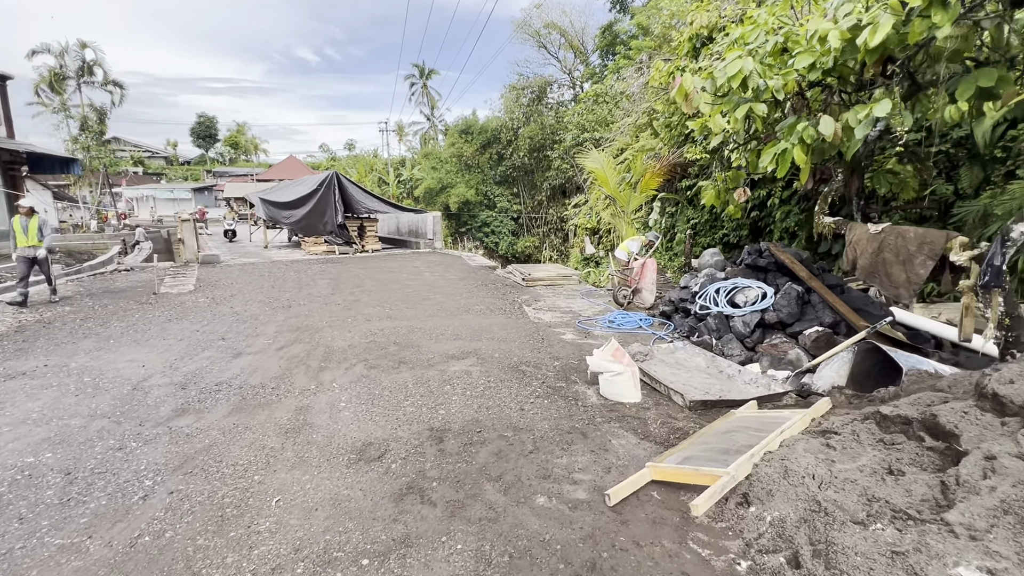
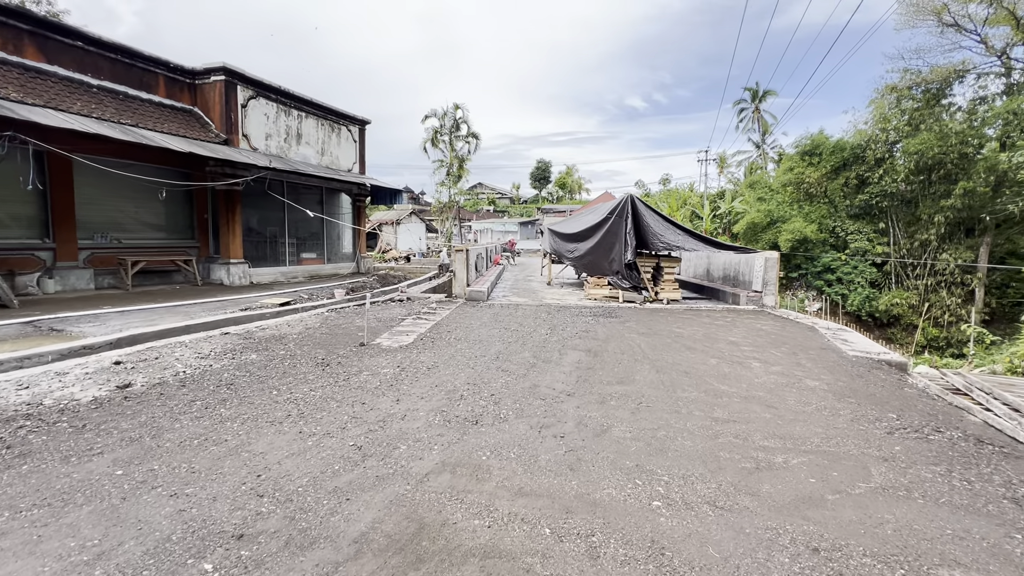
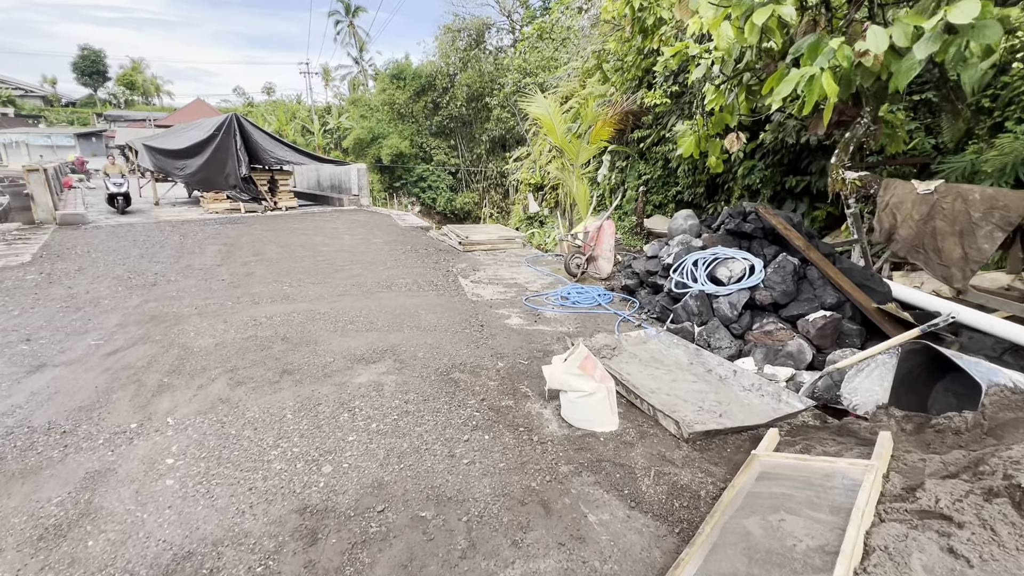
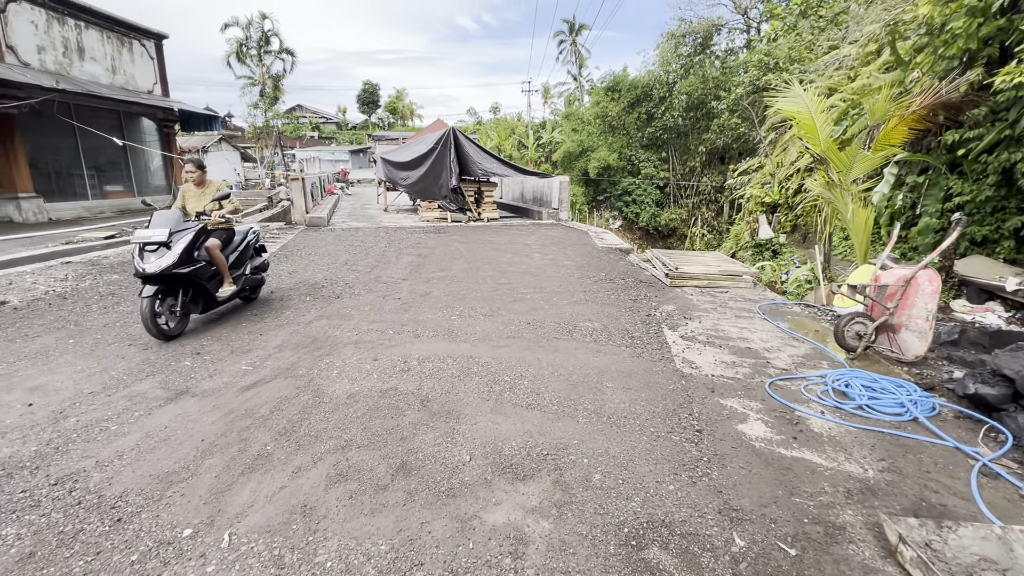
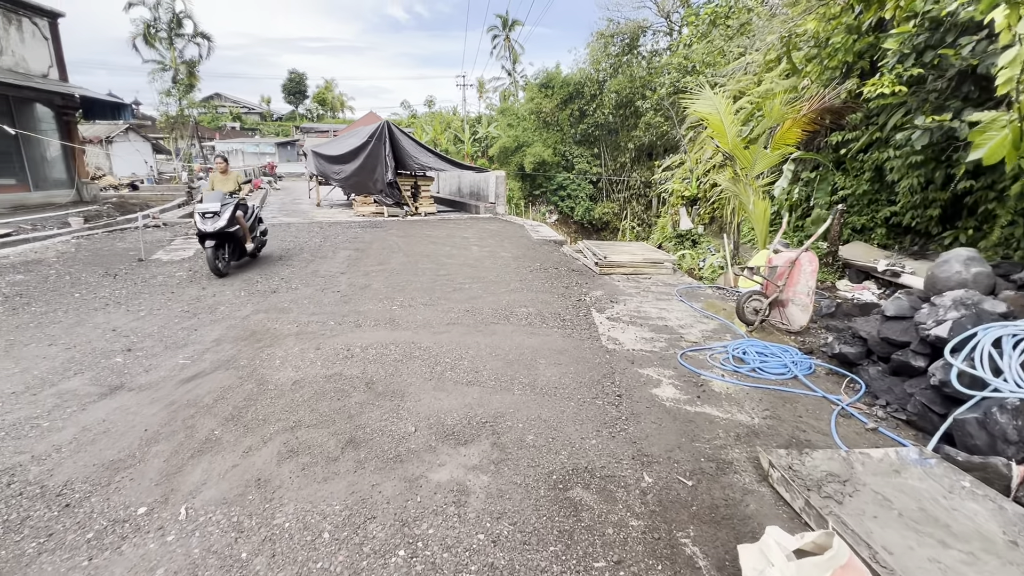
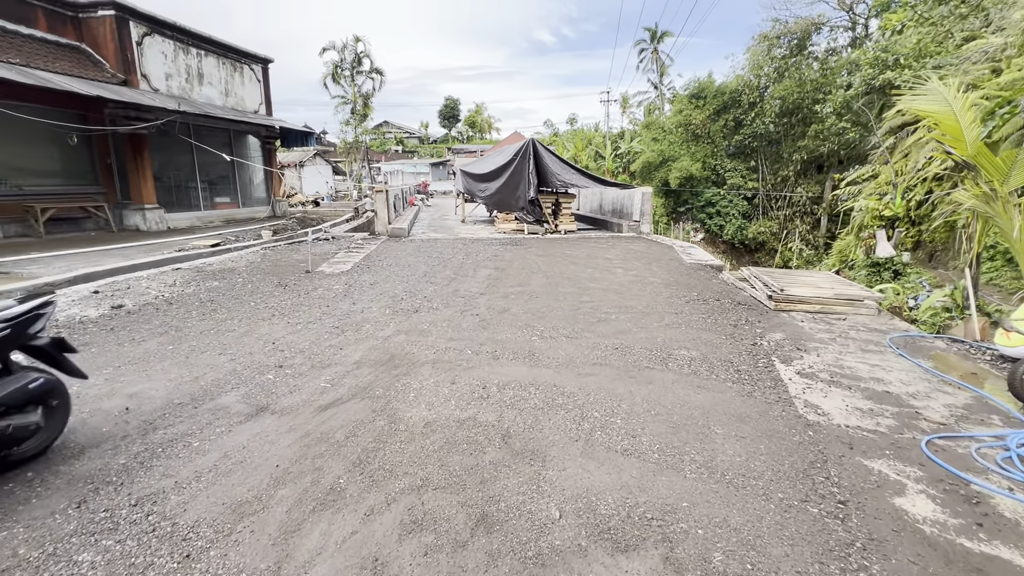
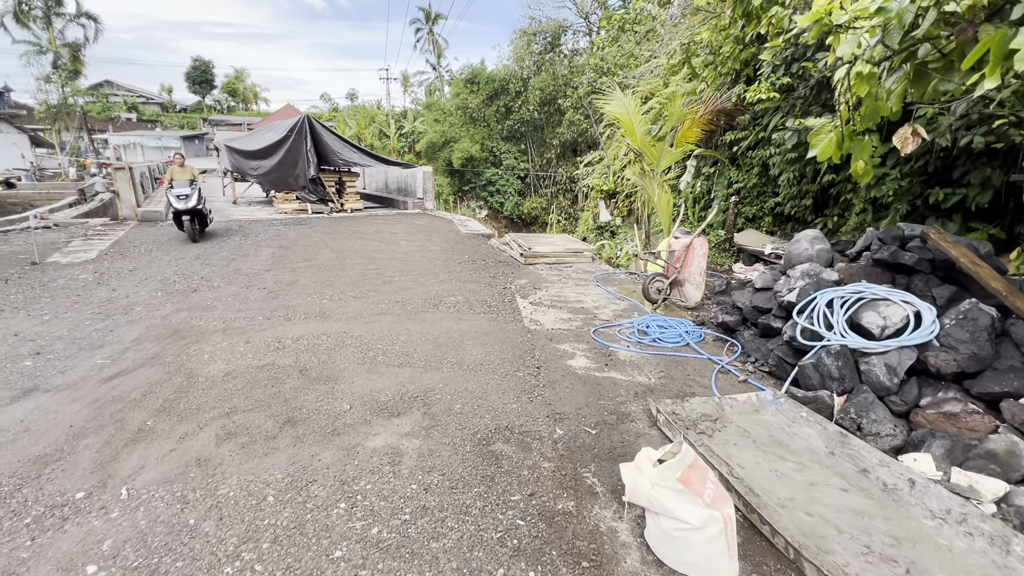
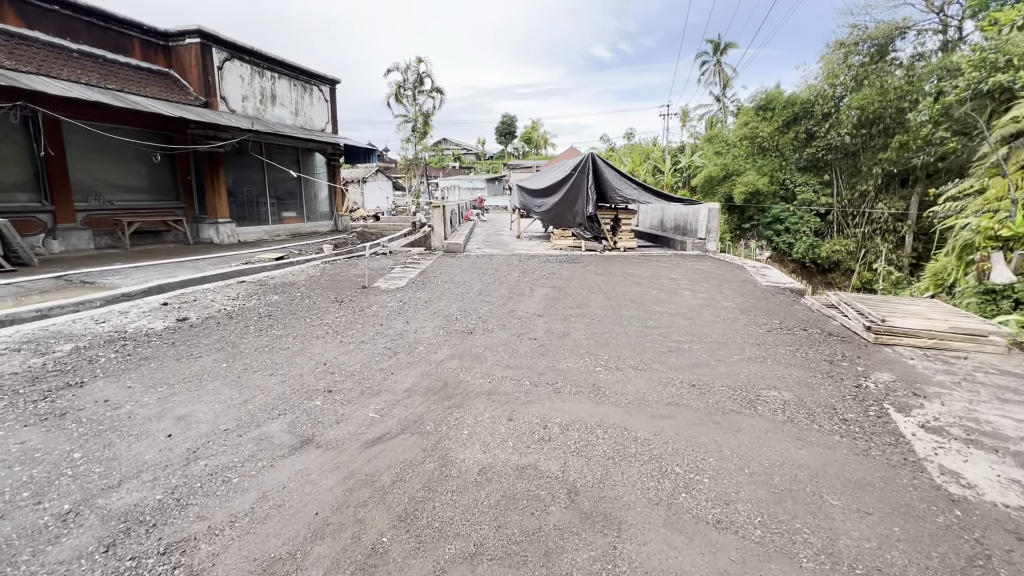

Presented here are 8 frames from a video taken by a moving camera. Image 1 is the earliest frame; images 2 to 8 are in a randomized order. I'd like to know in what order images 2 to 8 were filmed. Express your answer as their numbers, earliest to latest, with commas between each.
3, 7, 5, 4, 6, 8, 2
